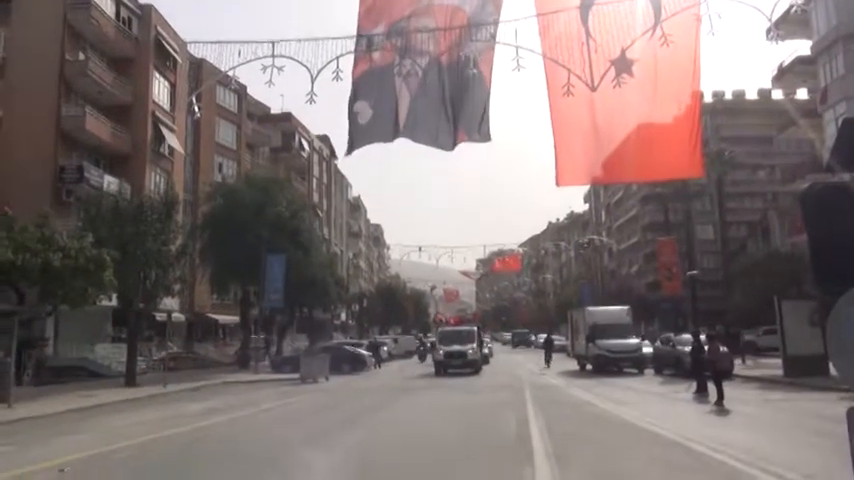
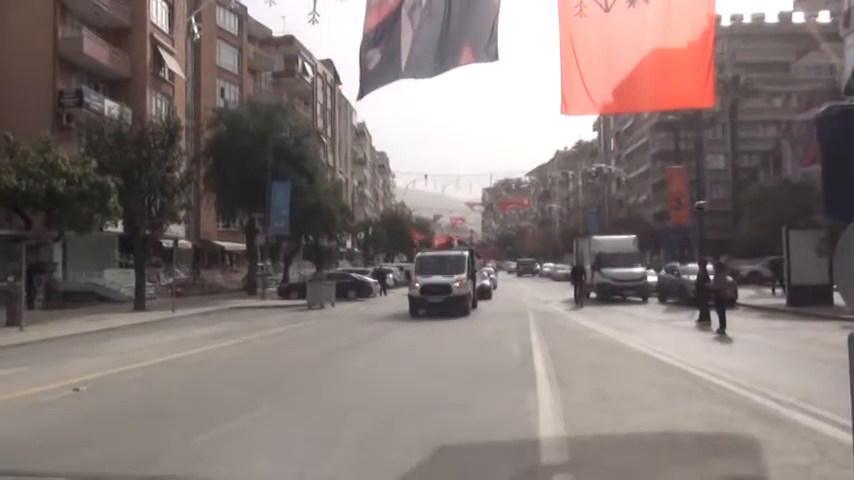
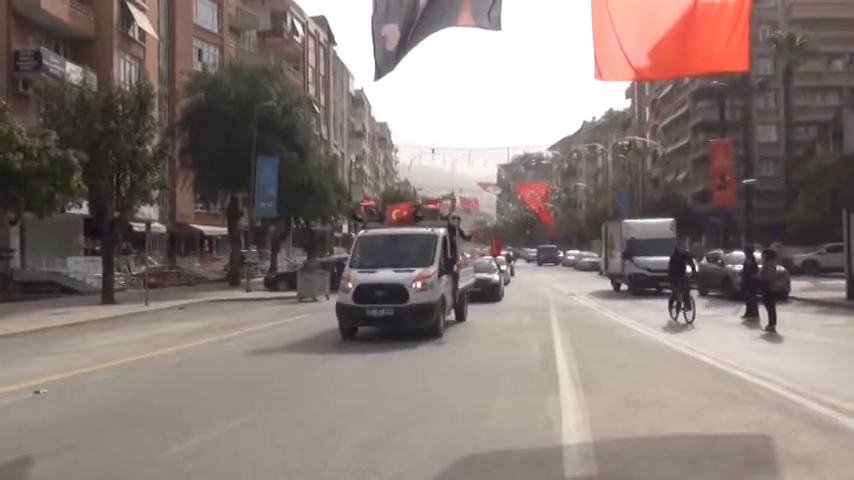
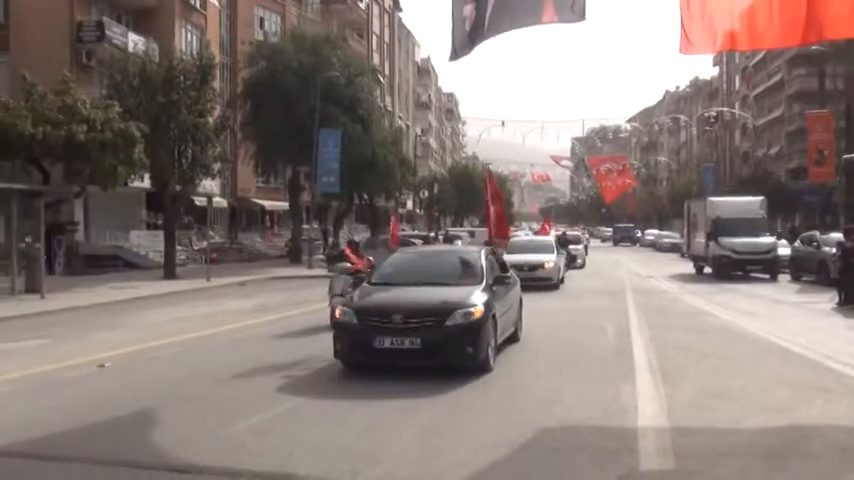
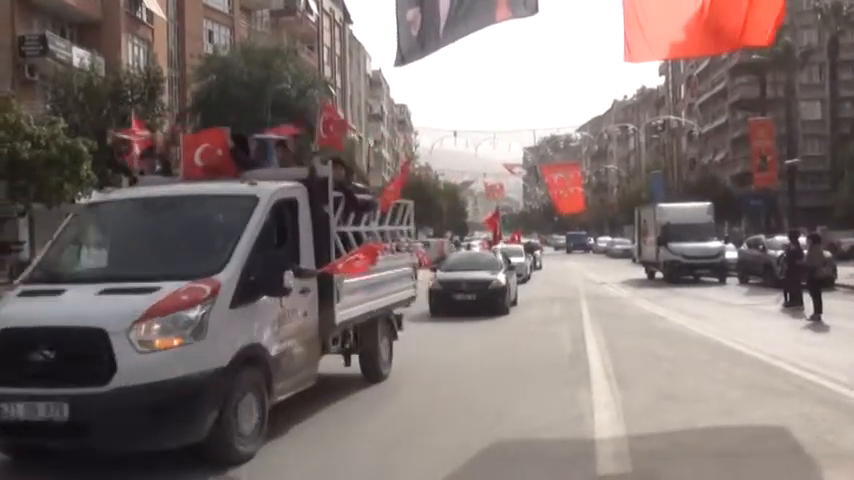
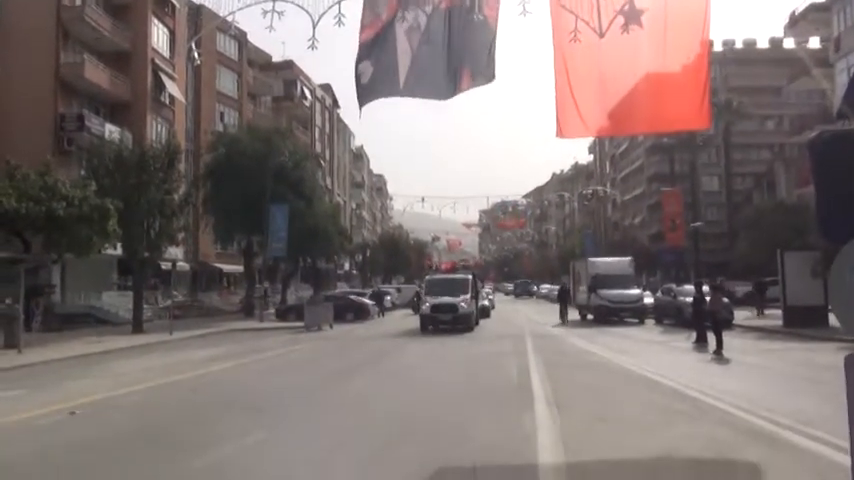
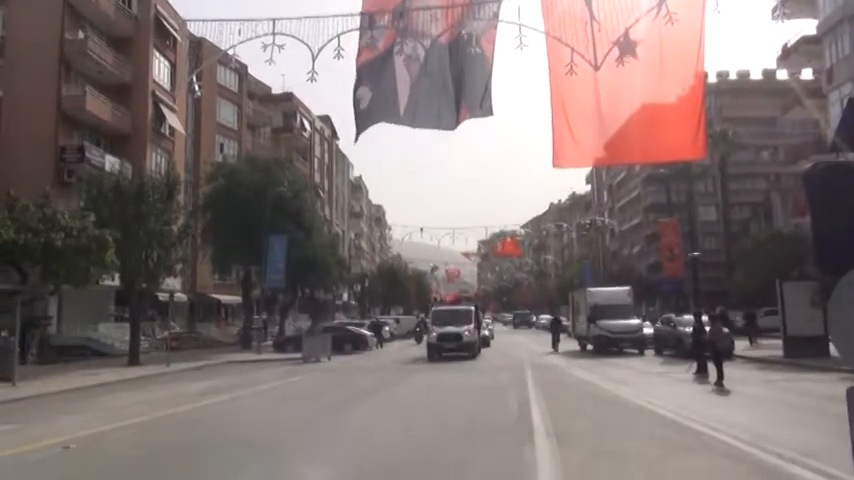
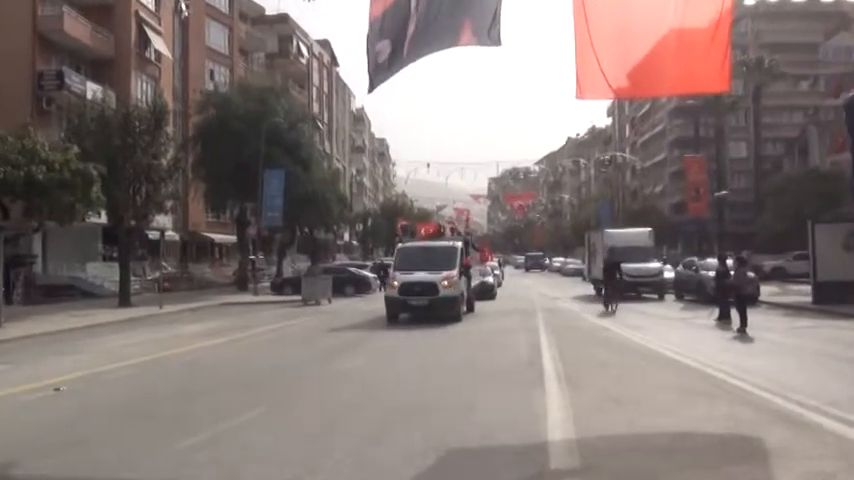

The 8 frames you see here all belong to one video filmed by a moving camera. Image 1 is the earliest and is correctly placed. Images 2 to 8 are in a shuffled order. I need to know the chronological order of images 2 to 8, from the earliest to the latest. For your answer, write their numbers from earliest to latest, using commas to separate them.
7, 6, 2, 8, 3, 5, 4
